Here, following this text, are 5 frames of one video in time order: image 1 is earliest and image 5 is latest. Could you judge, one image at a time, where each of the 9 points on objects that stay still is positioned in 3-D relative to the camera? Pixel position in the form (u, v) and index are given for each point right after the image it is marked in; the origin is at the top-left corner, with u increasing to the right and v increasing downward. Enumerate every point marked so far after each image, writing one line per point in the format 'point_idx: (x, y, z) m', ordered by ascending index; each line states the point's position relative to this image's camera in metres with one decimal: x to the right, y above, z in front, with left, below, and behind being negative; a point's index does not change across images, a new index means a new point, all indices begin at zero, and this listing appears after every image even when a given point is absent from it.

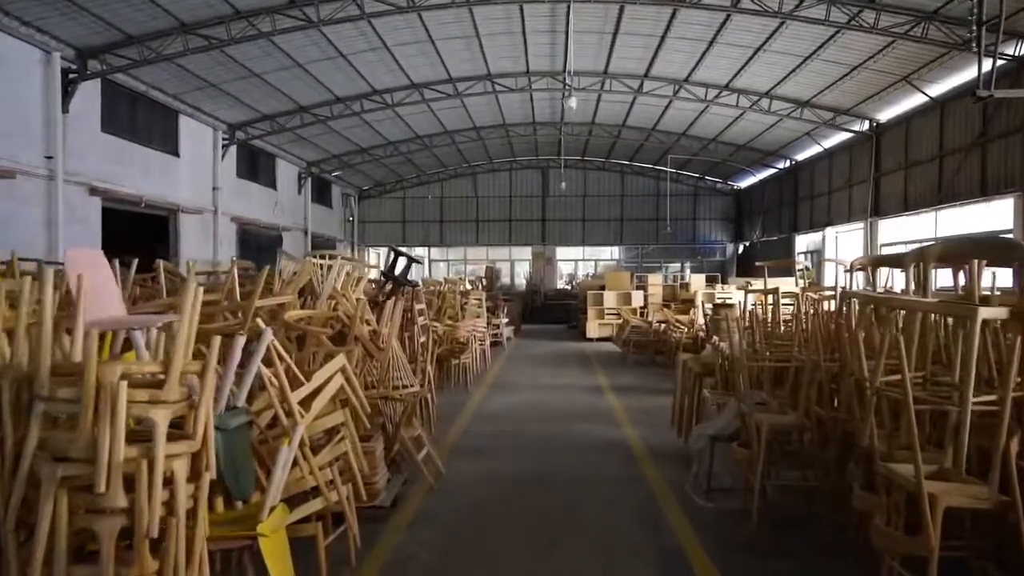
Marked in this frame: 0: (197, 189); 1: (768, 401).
0: (-5.5, +1.7, +13.8) m
1: (+1.5, -0.7, +4.5) m
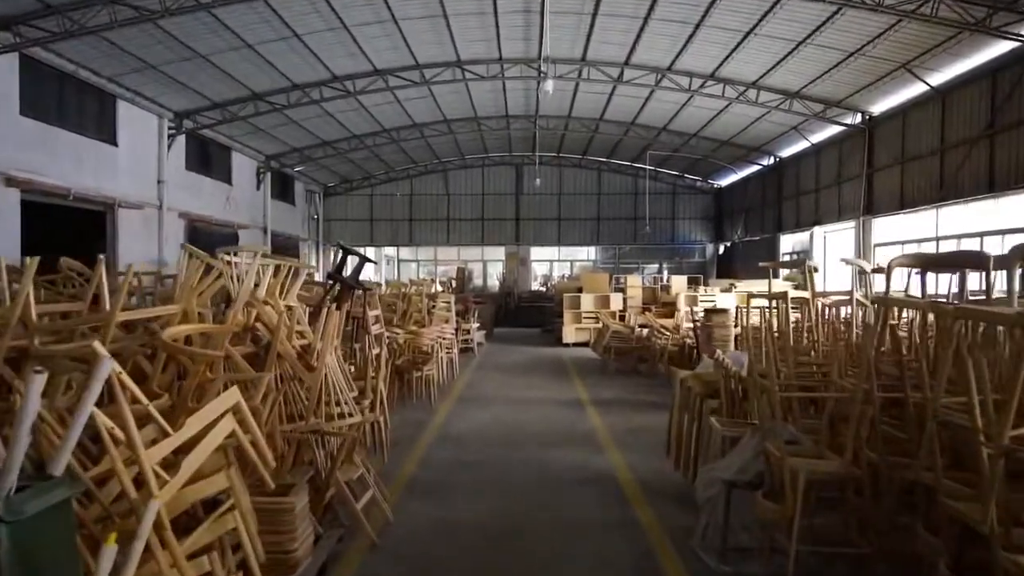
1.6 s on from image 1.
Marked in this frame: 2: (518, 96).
0: (-6.0, +1.7, +12.6) m
1: (+1.3, -0.7, +3.6) m
2: (+0.1, +3.9, +16.2) m
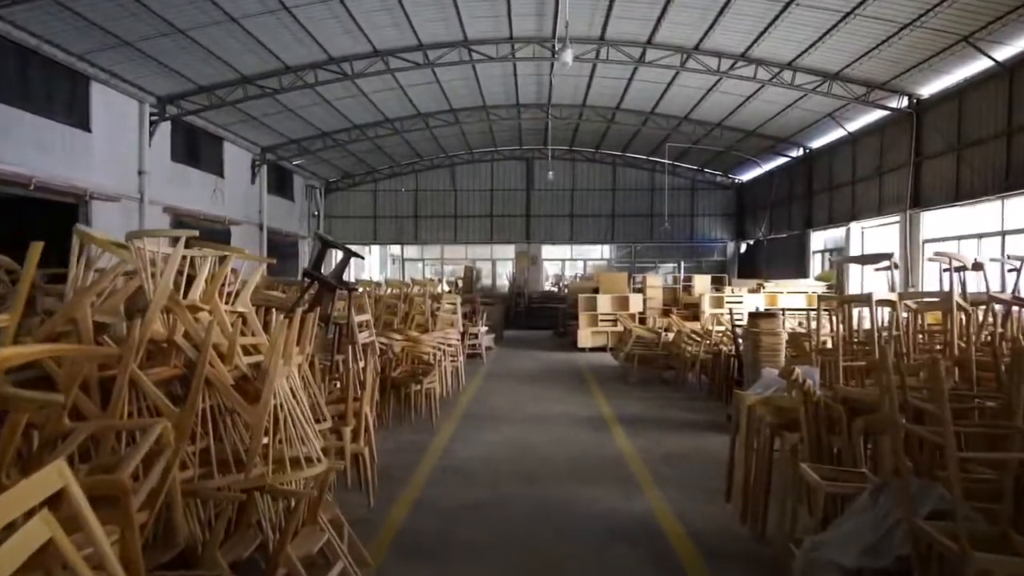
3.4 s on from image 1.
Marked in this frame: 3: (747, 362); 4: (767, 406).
0: (-5.8, +1.7, +11.6) m
1: (+1.4, -0.7, +2.4) m
2: (+0.3, +3.9, +15.0) m
3: (+2.2, -0.7, +7.2) m
4: (+1.3, -0.6, +4.1) m
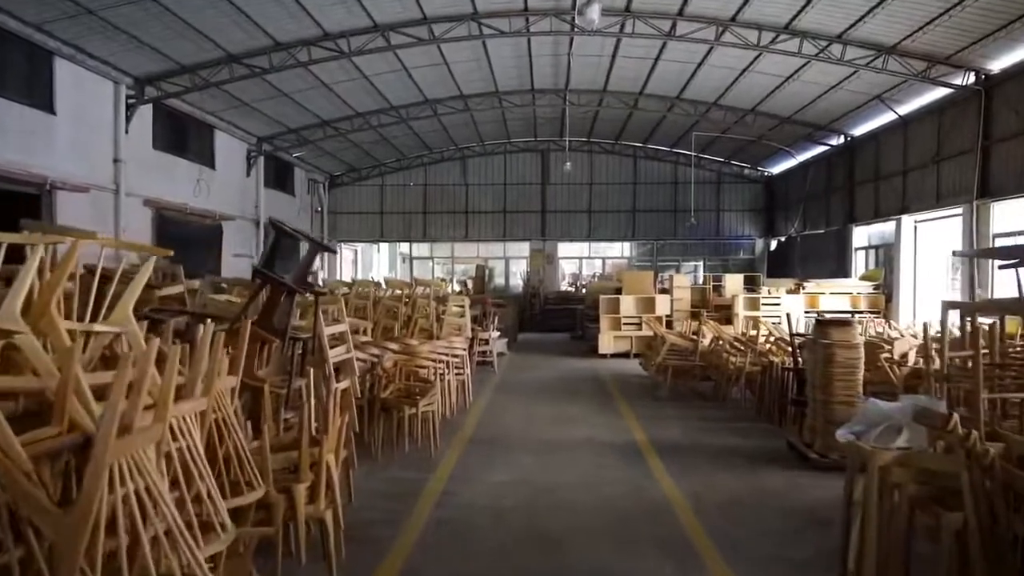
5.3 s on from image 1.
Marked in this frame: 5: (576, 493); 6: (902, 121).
0: (-5.6, +1.7, +10.4) m
1: (+1.4, -0.7, +1.1) m
2: (+0.6, +3.9, +13.7) m
3: (+2.3, -0.7, +5.9) m
4: (+1.4, -0.6, +2.8) m
5: (+0.4, -1.3, +5.1) m
6: (+6.5, +2.8, +13.1) m
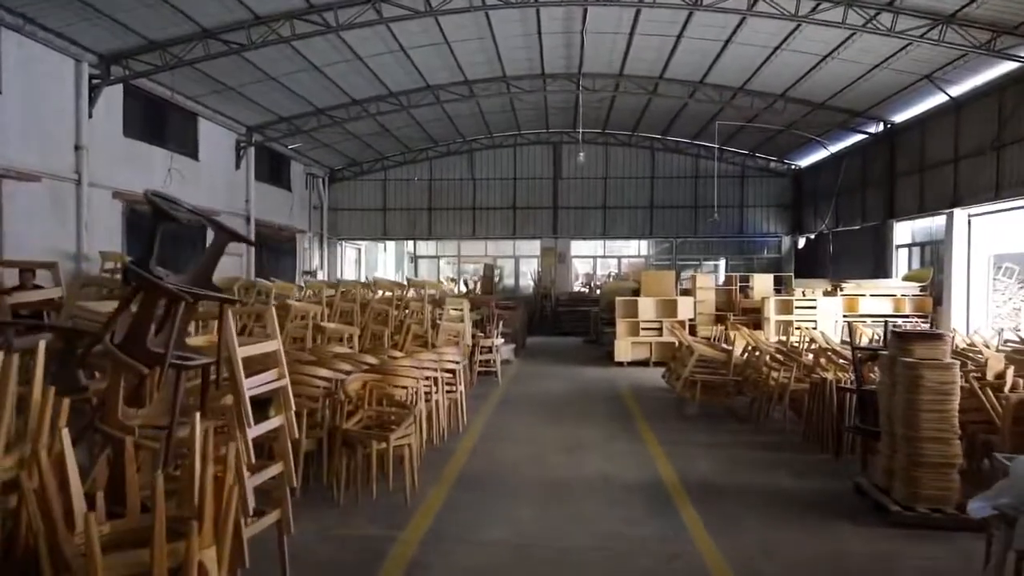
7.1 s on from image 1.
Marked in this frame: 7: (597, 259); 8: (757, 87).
0: (-5.6, +1.7, +9.2) m
1: (+1.3, -0.7, -0.2) m
2: (+0.7, +3.9, +12.5) m
3: (+2.3, -0.7, +4.6) m
4: (+1.3, -0.7, +1.6) m
5: (+0.4, -1.3, +3.8) m
6: (+6.6, +2.8, +11.8) m
7: (+2.2, +0.8, +20.0) m
8: (+4.3, +3.5, +13.7) m
